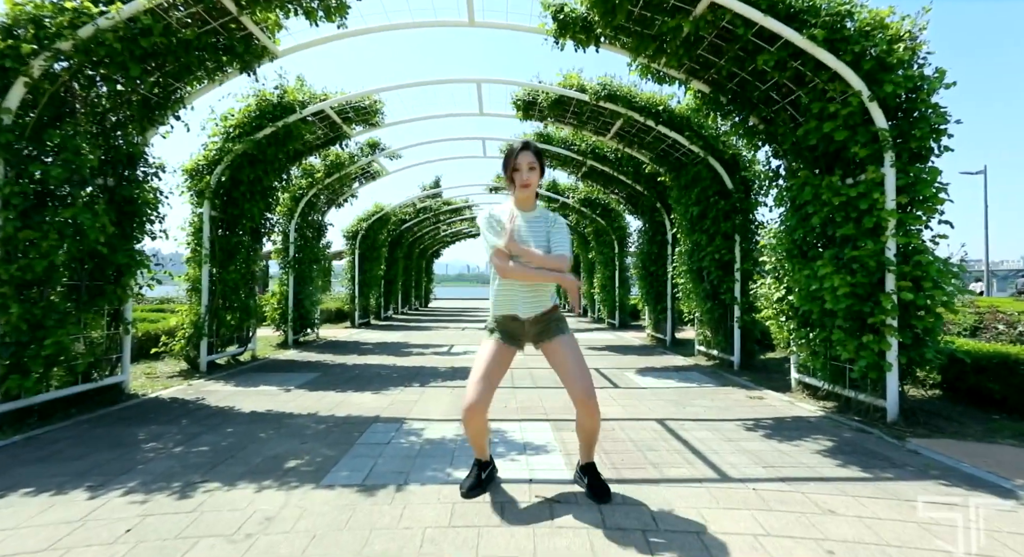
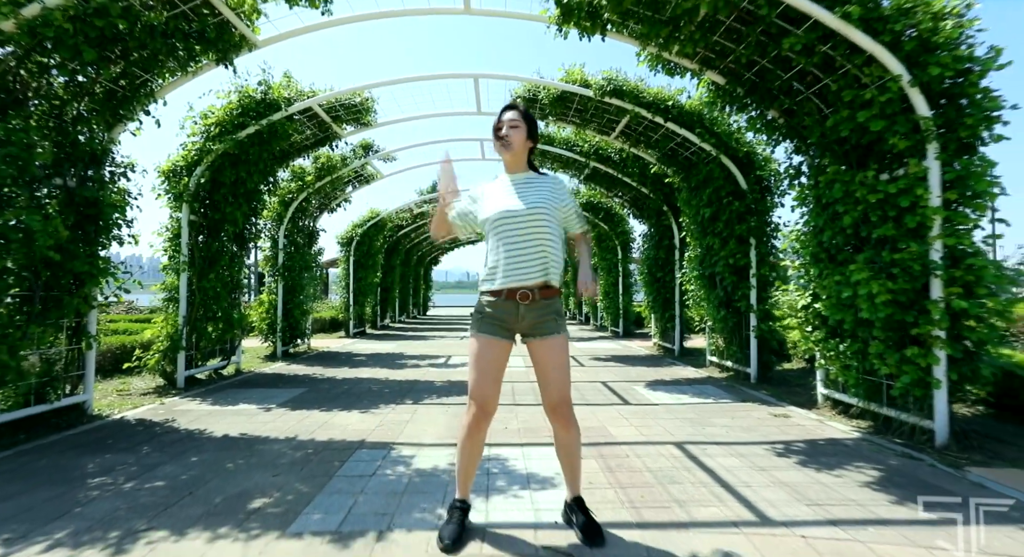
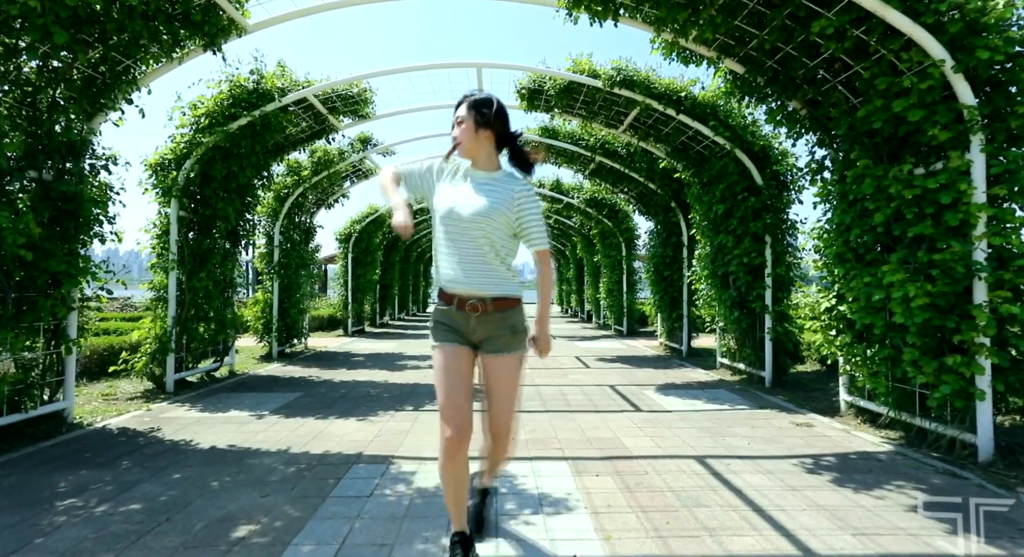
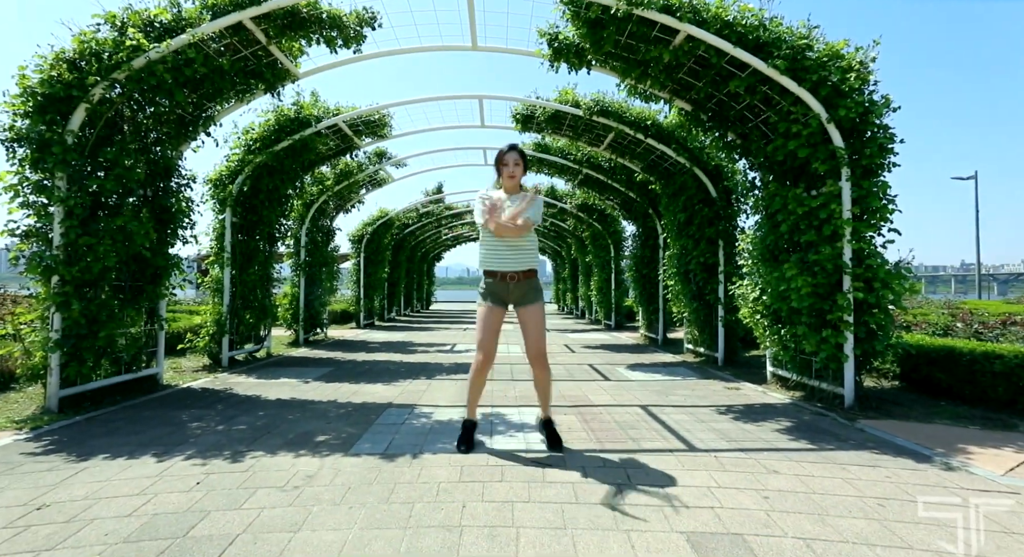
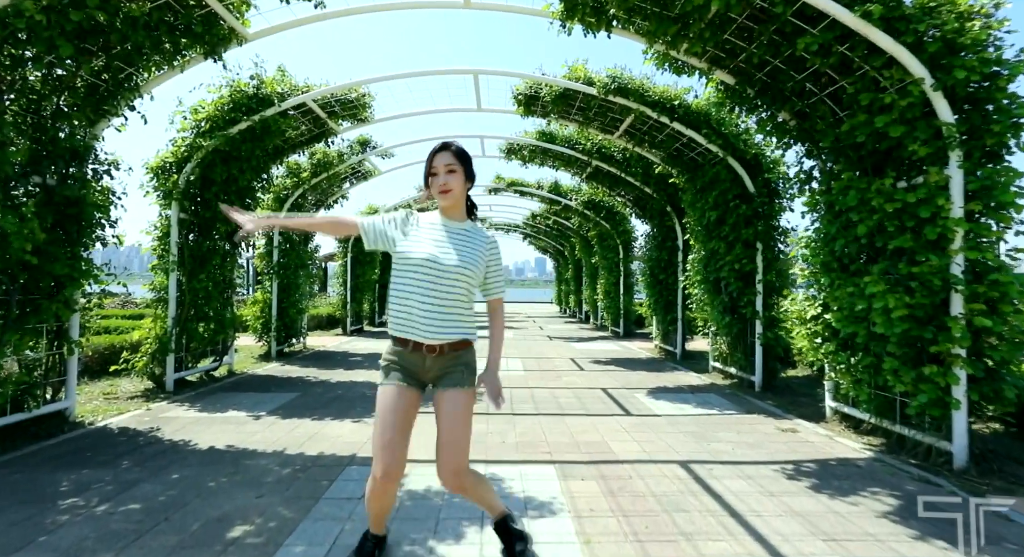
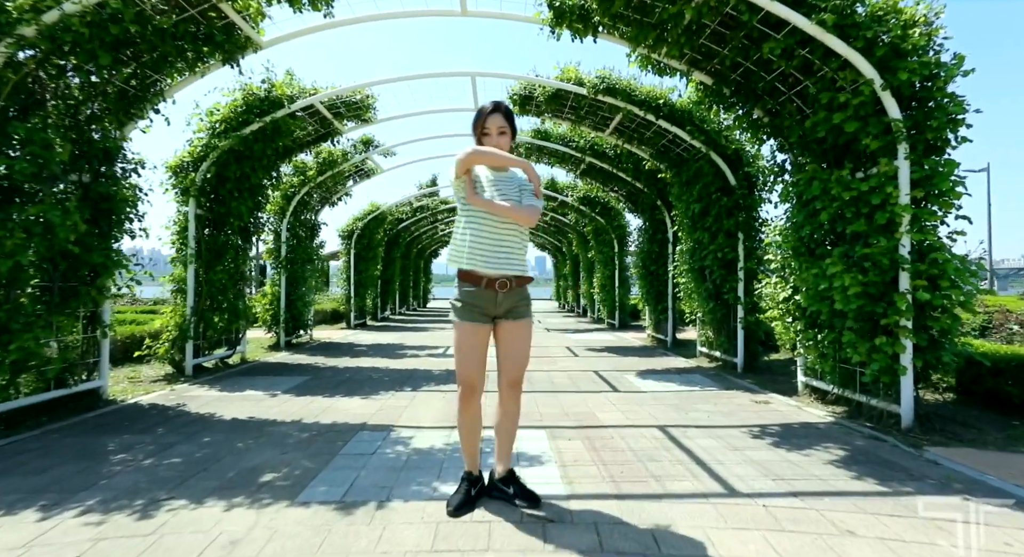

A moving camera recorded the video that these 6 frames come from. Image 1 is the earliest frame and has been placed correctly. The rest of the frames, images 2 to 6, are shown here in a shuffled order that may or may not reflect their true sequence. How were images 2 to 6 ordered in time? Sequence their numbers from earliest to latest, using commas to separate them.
6, 5, 3, 2, 4
